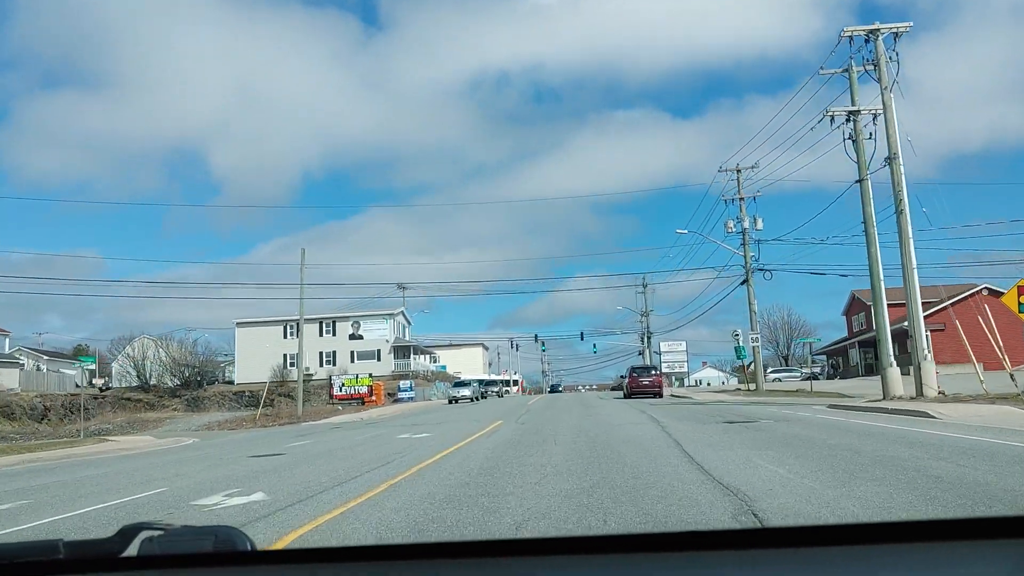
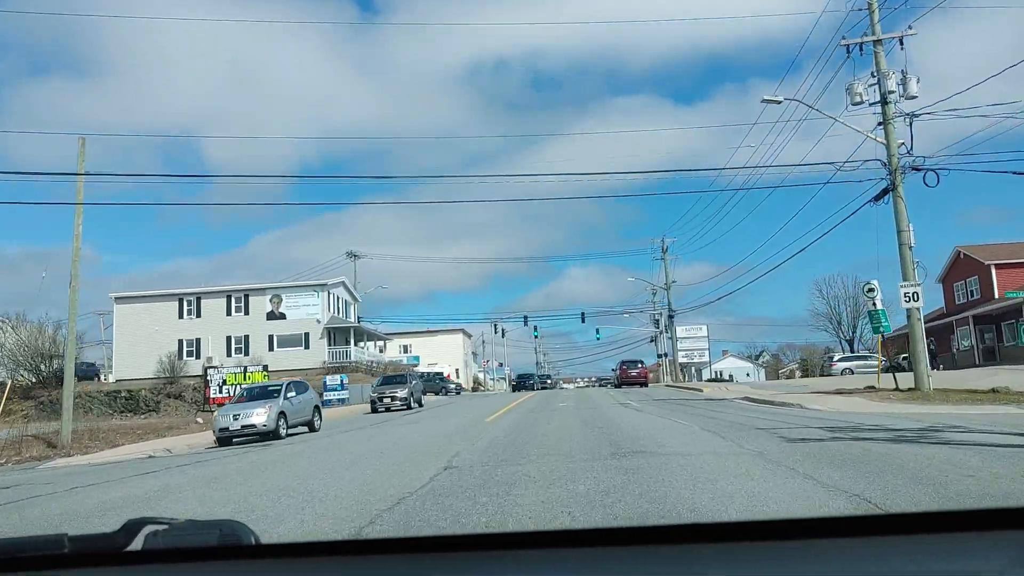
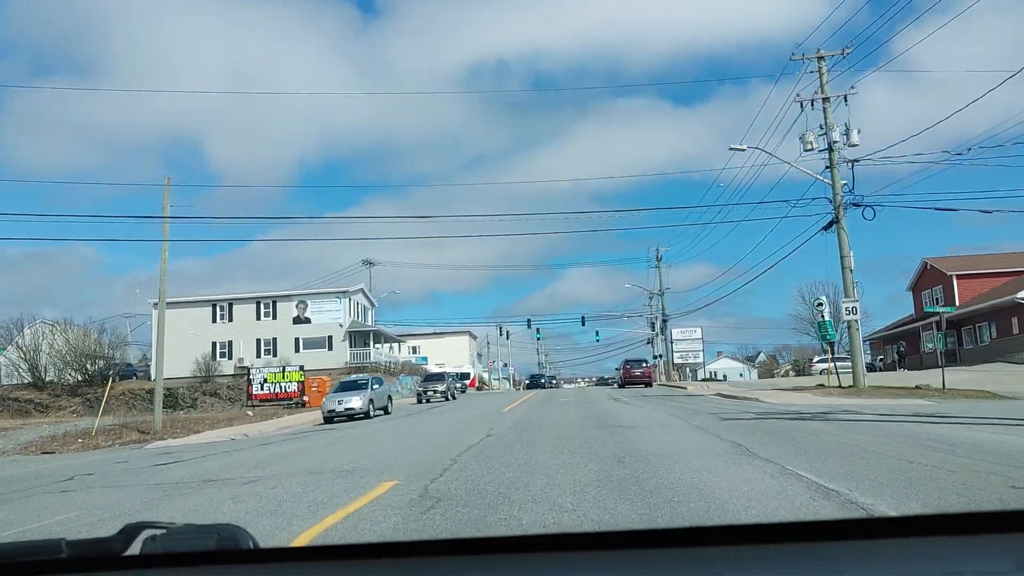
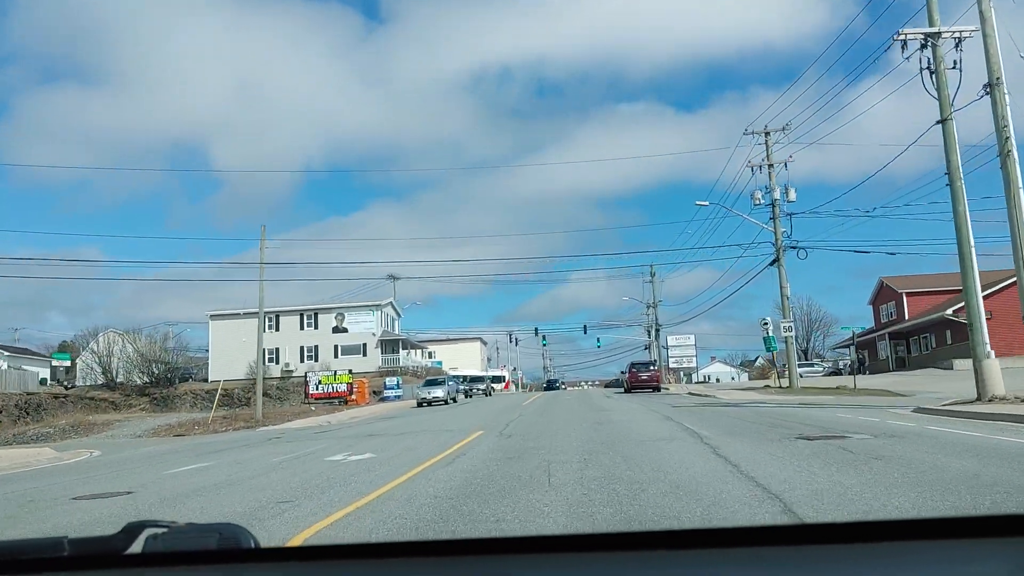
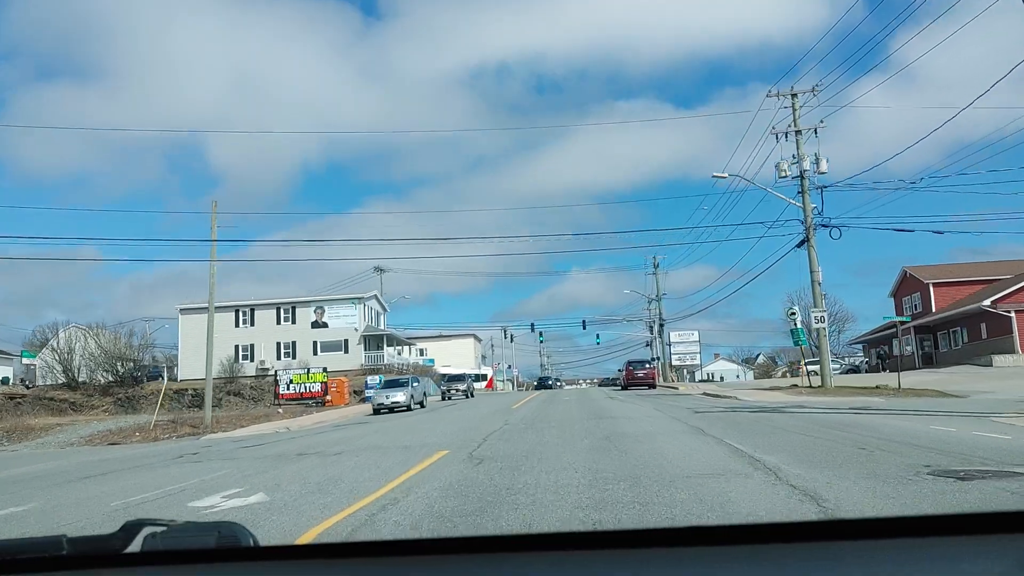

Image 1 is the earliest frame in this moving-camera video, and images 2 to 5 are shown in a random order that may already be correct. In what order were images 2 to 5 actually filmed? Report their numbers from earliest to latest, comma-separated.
4, 5, 3, 2
